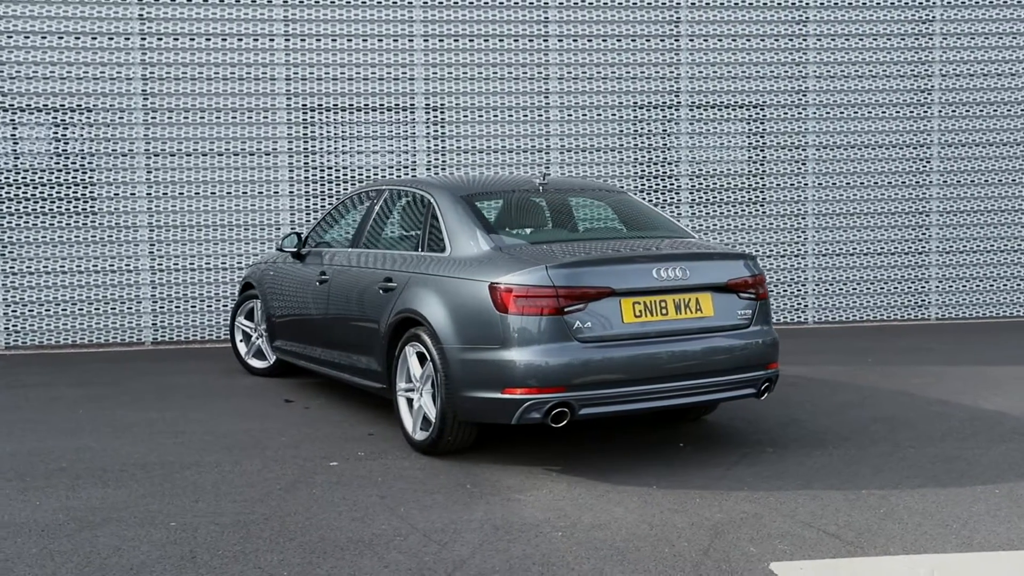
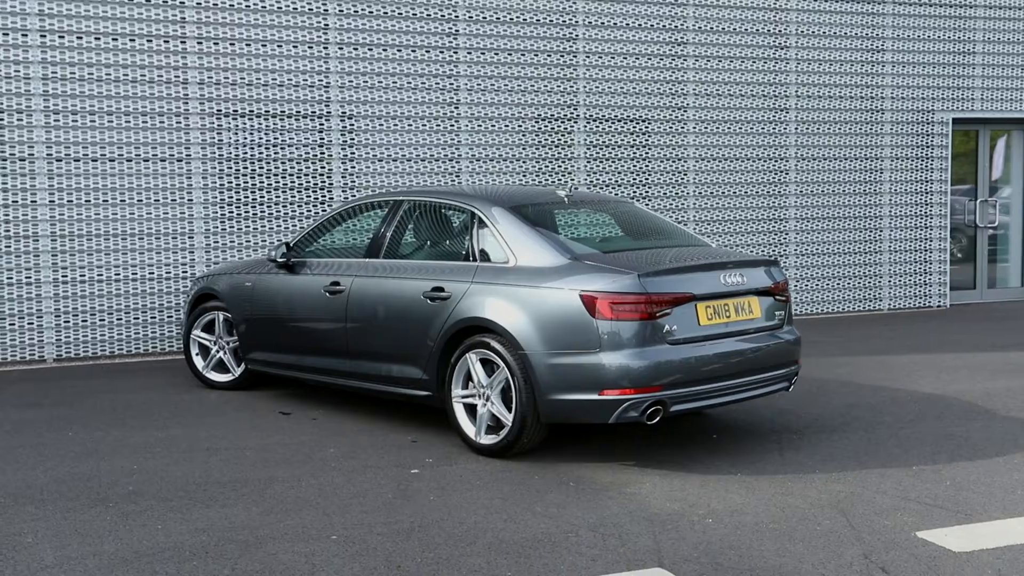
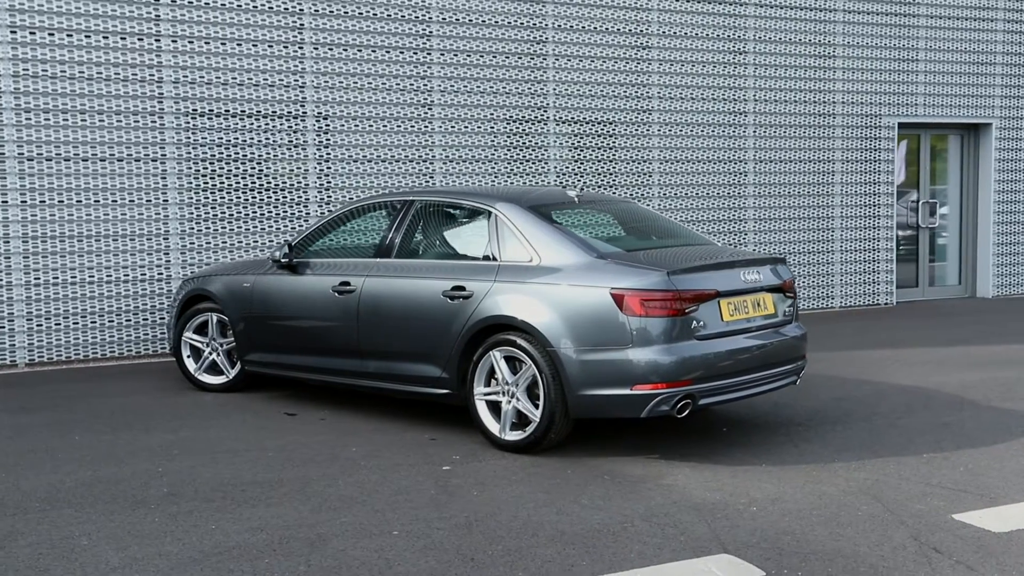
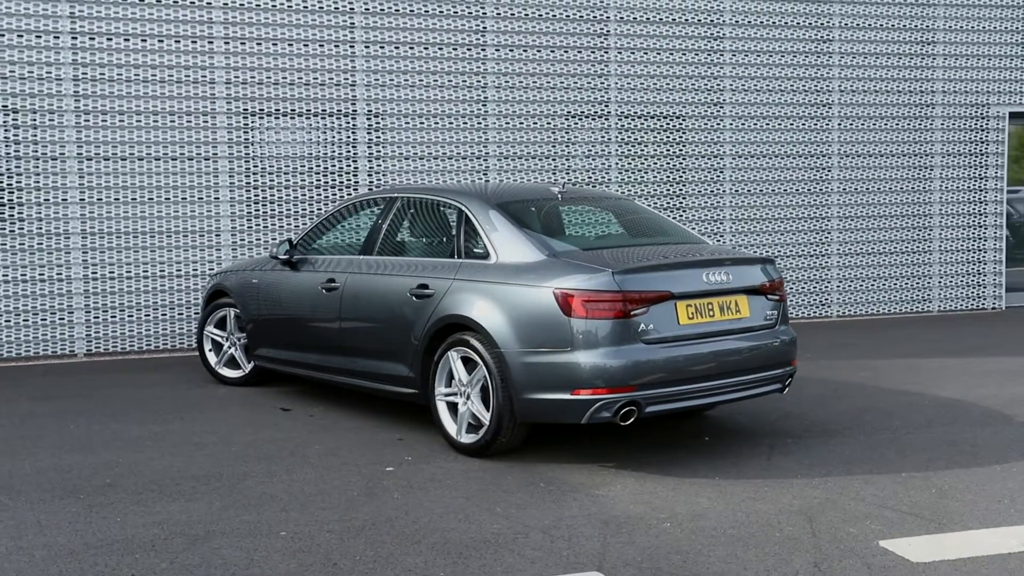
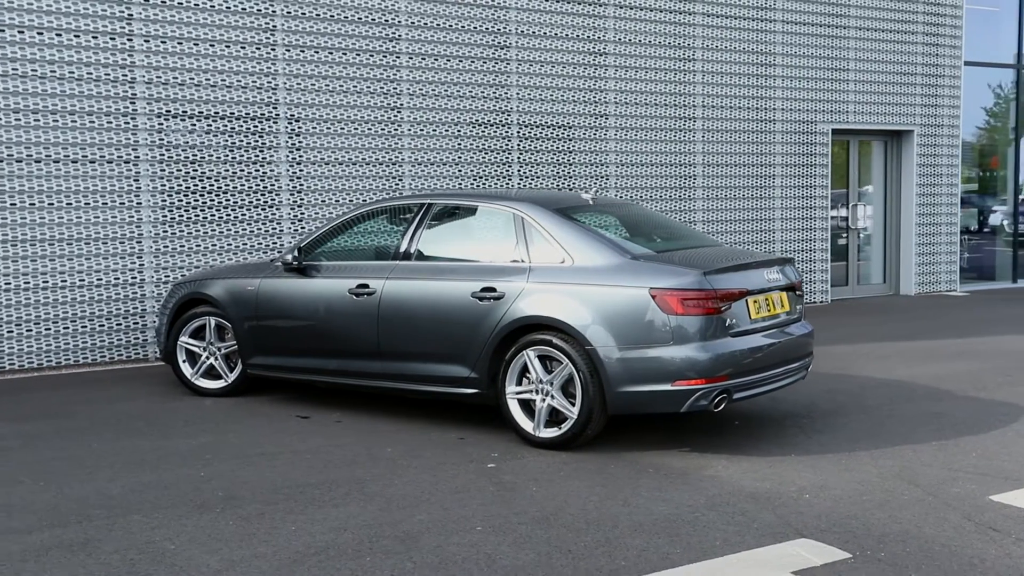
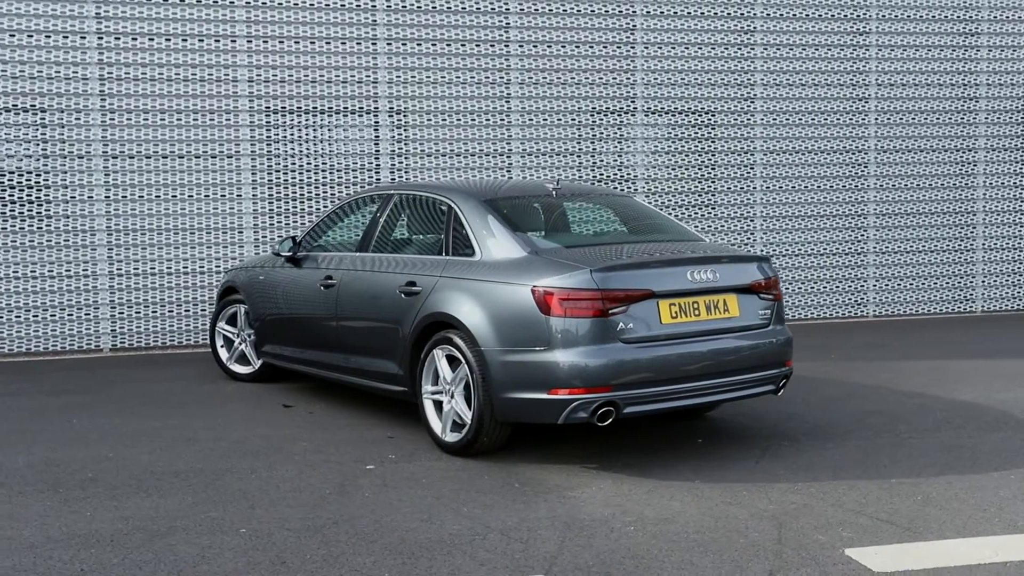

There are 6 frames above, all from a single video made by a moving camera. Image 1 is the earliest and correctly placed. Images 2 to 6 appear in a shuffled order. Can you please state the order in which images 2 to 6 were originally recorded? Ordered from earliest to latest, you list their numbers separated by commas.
6, 4, 2, 3, 5
